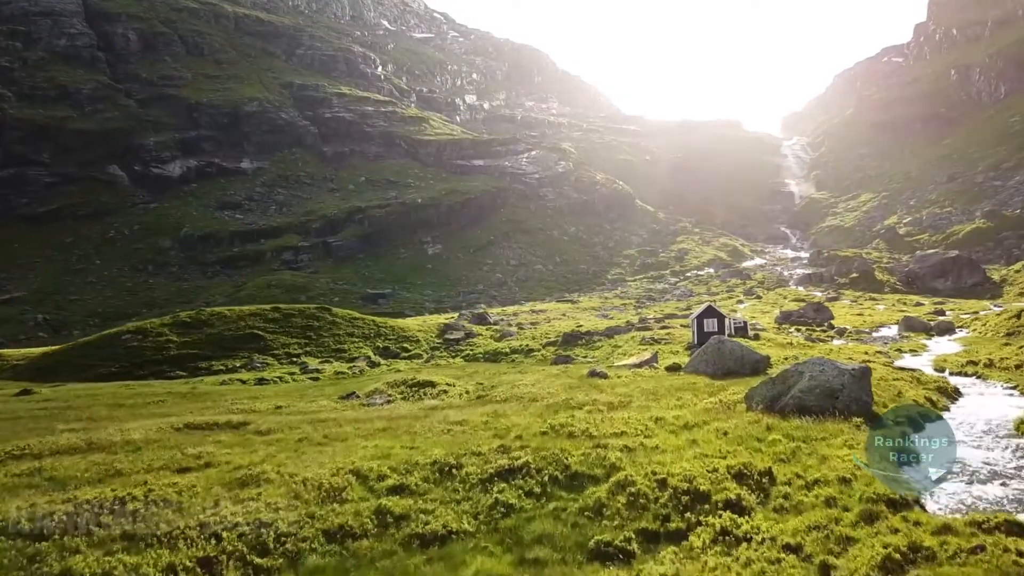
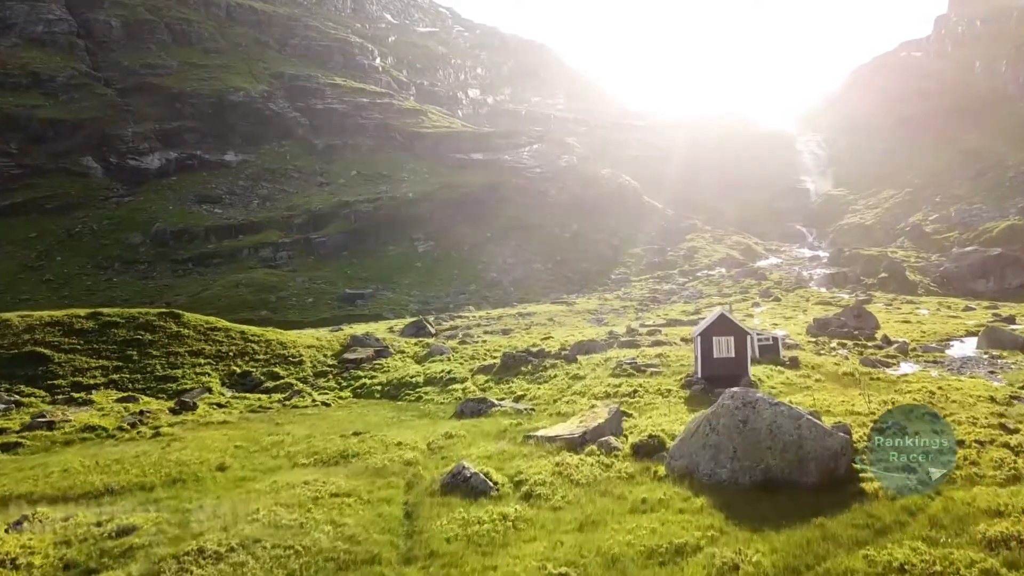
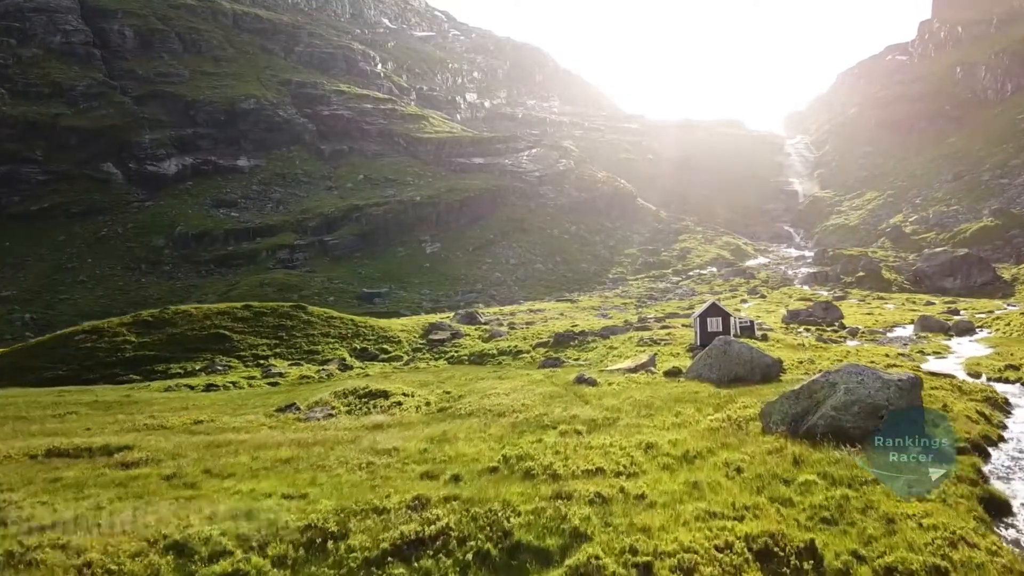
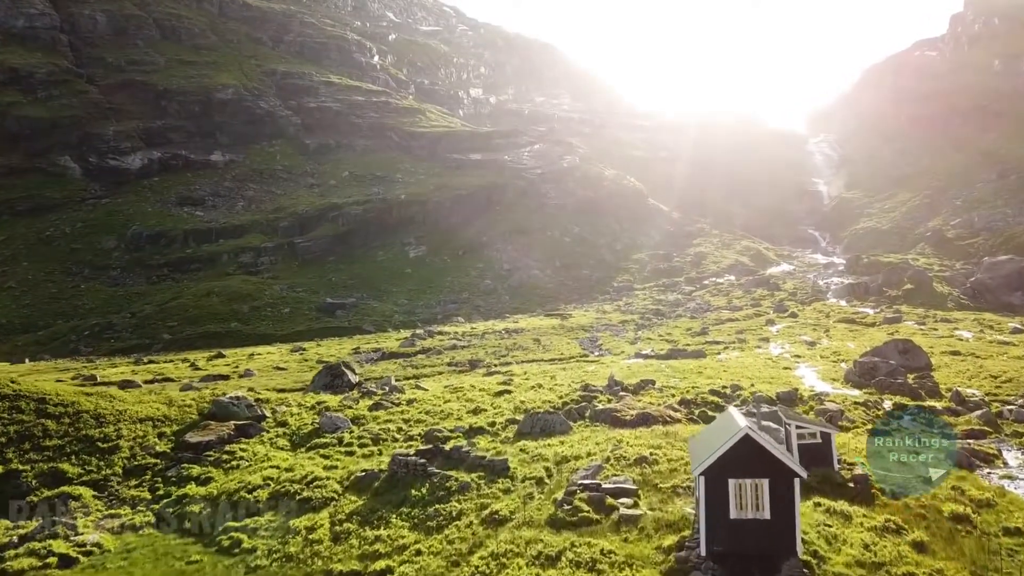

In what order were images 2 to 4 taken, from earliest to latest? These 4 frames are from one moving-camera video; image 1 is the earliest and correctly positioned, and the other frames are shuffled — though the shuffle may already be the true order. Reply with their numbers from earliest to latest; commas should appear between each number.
3, 2, 4
